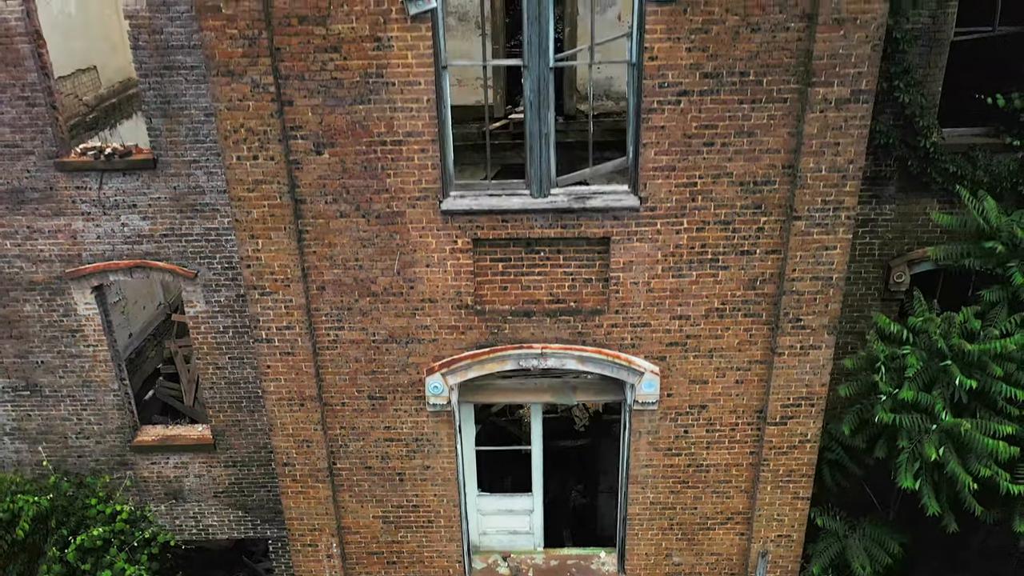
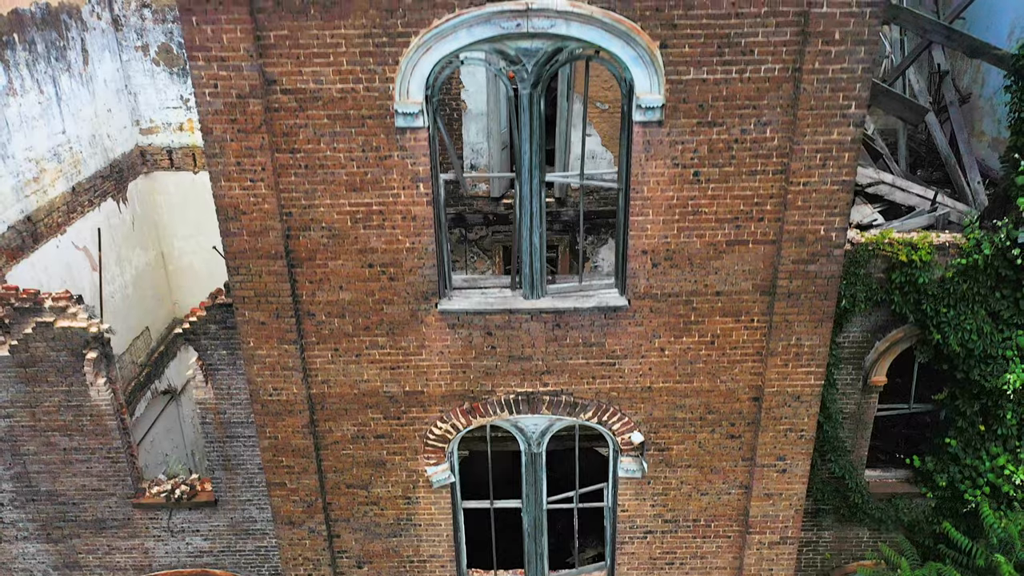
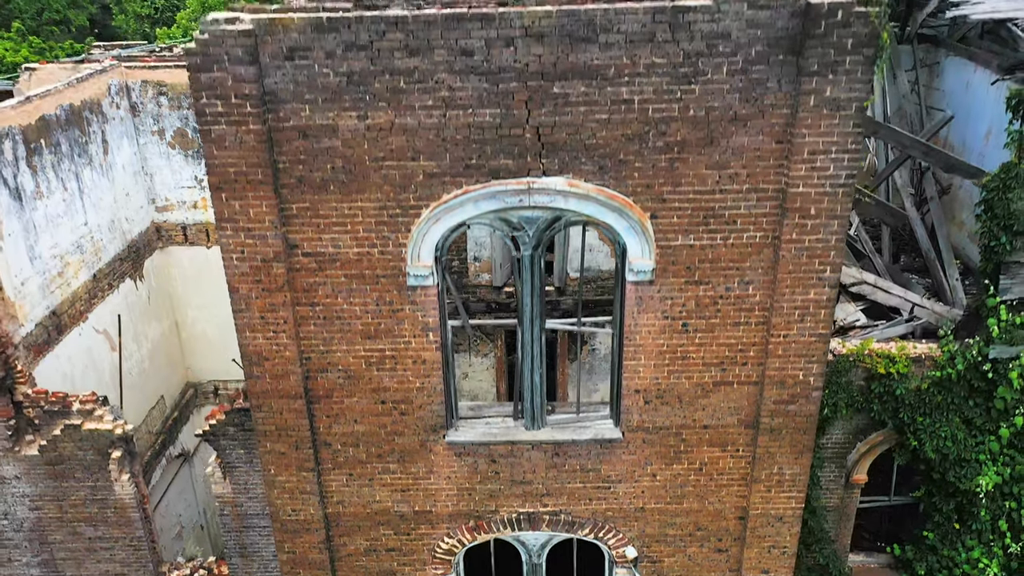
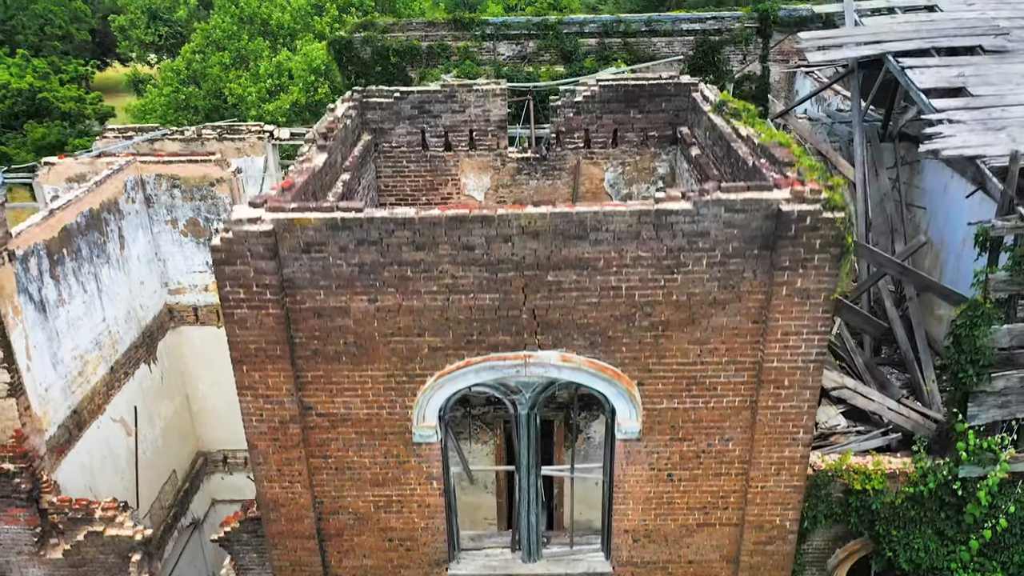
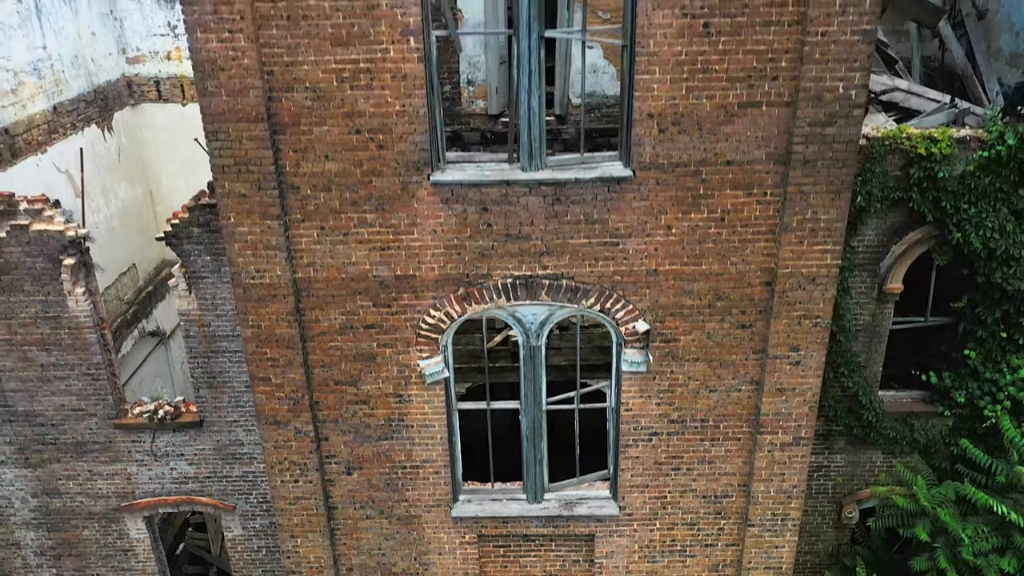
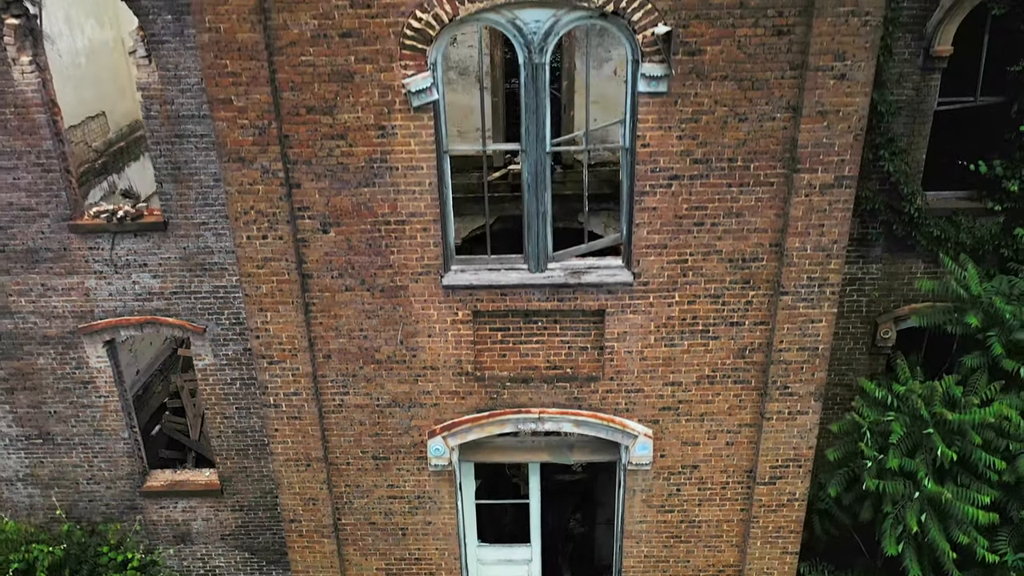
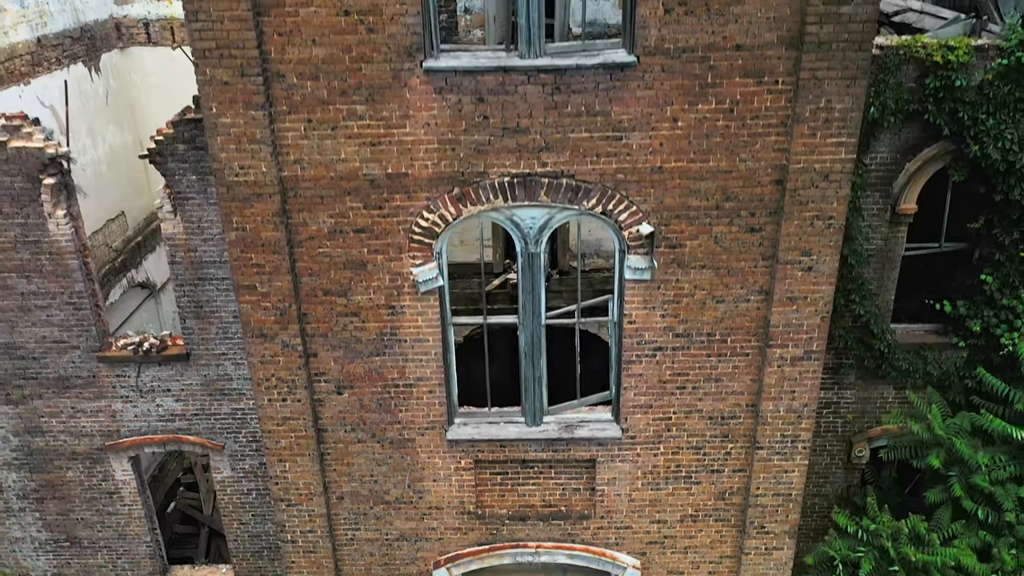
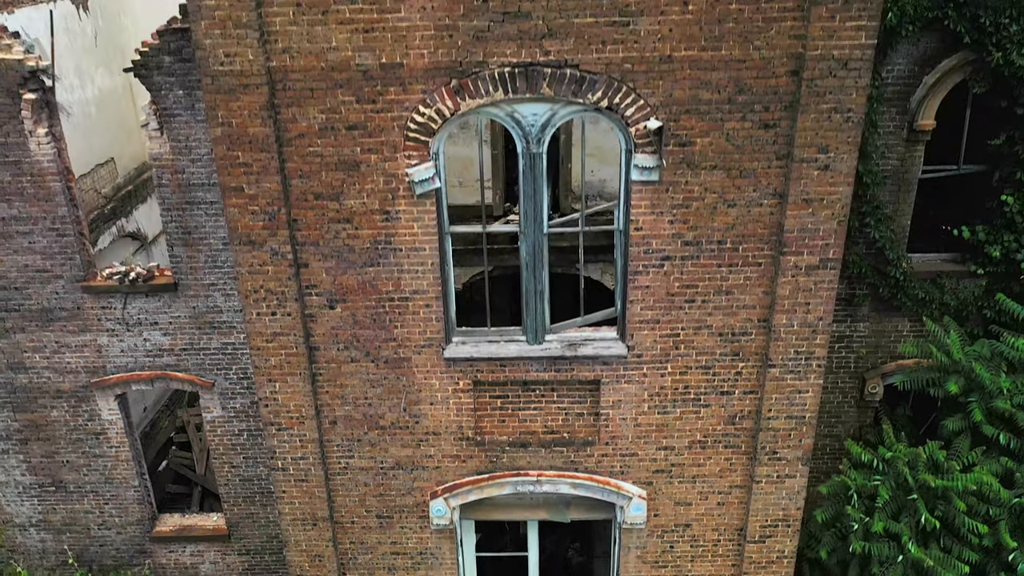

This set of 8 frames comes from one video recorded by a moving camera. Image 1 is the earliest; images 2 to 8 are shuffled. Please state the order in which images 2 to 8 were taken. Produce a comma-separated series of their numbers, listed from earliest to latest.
6, 8, 7, 5, 2, 3, 4
